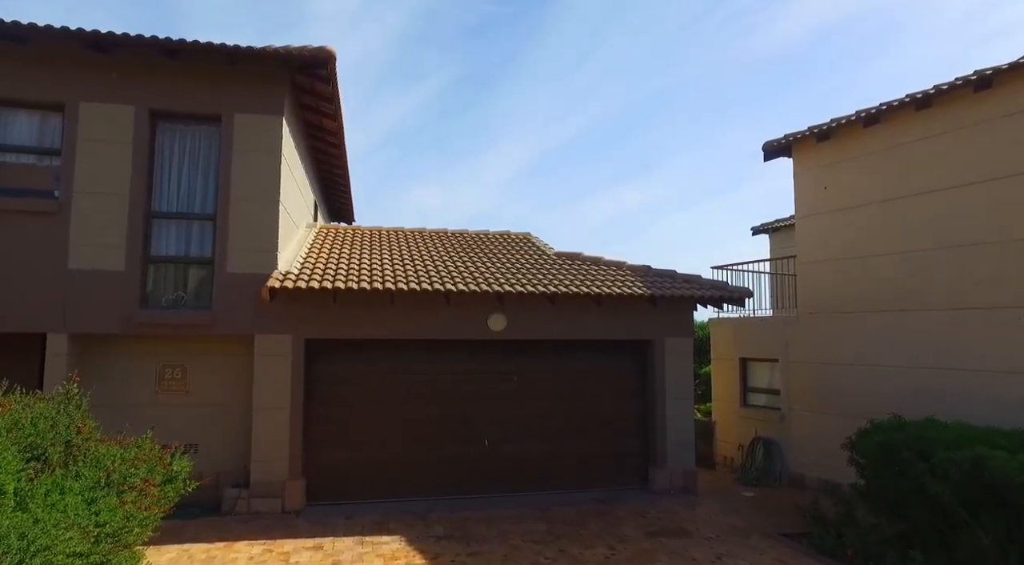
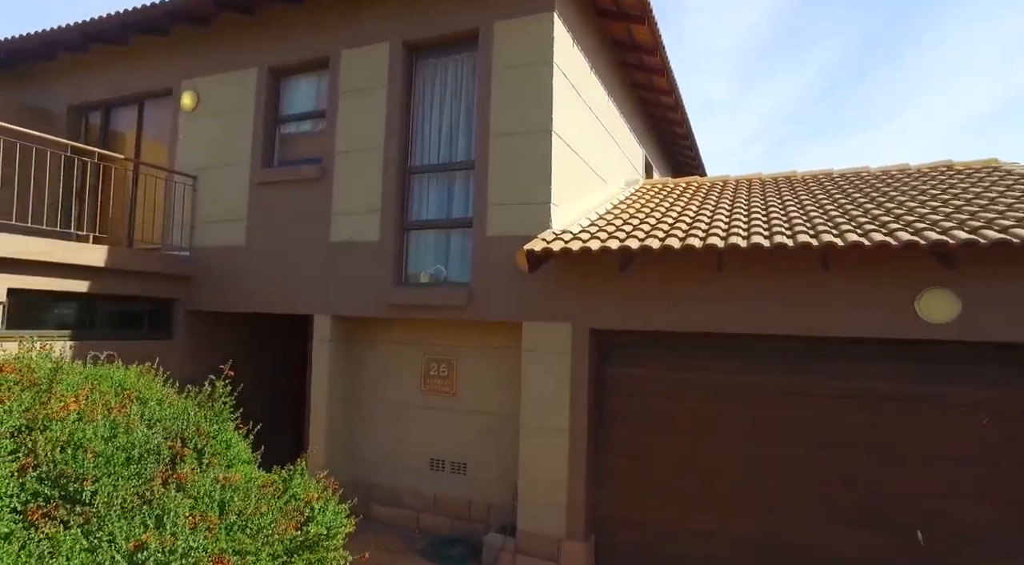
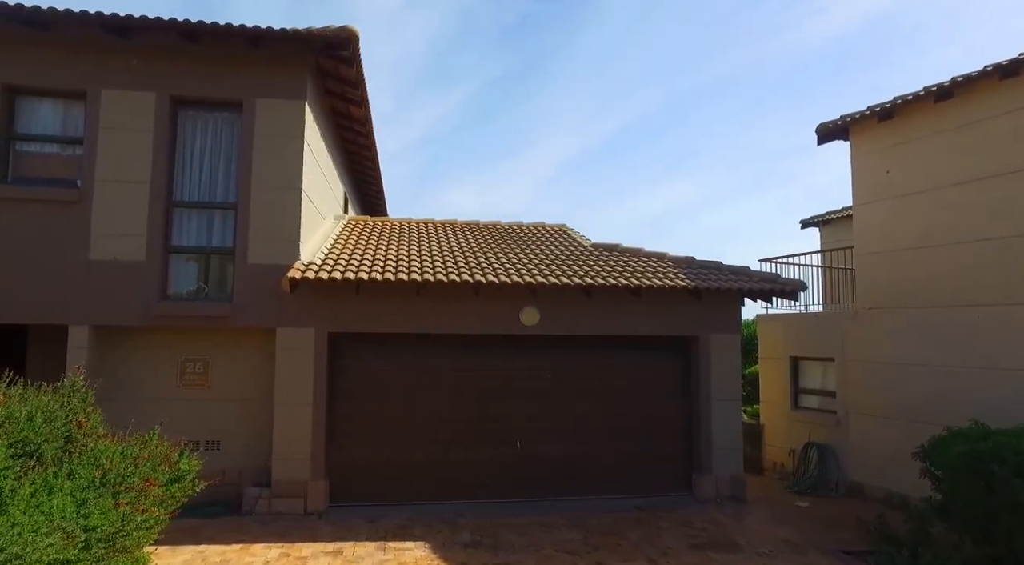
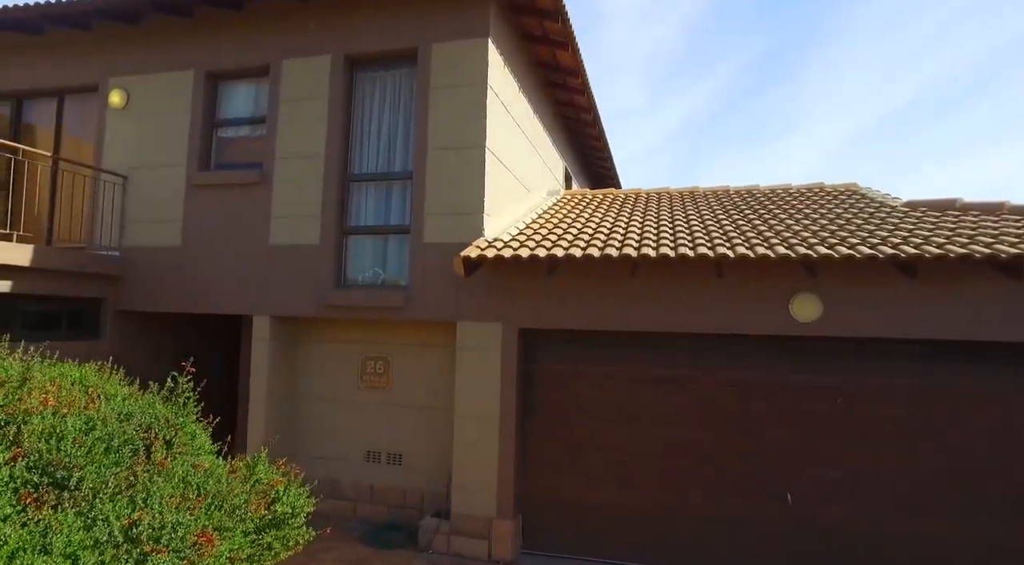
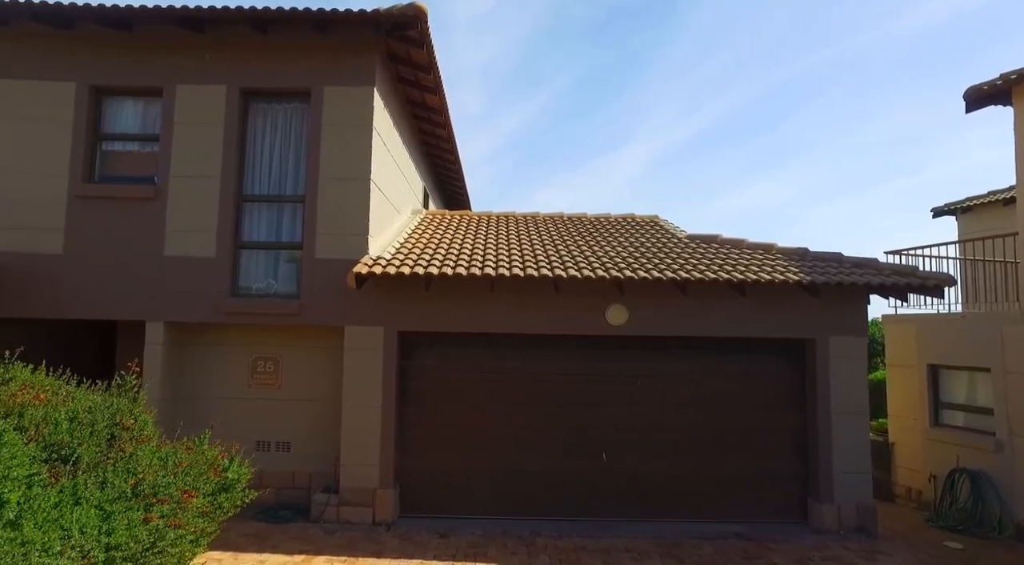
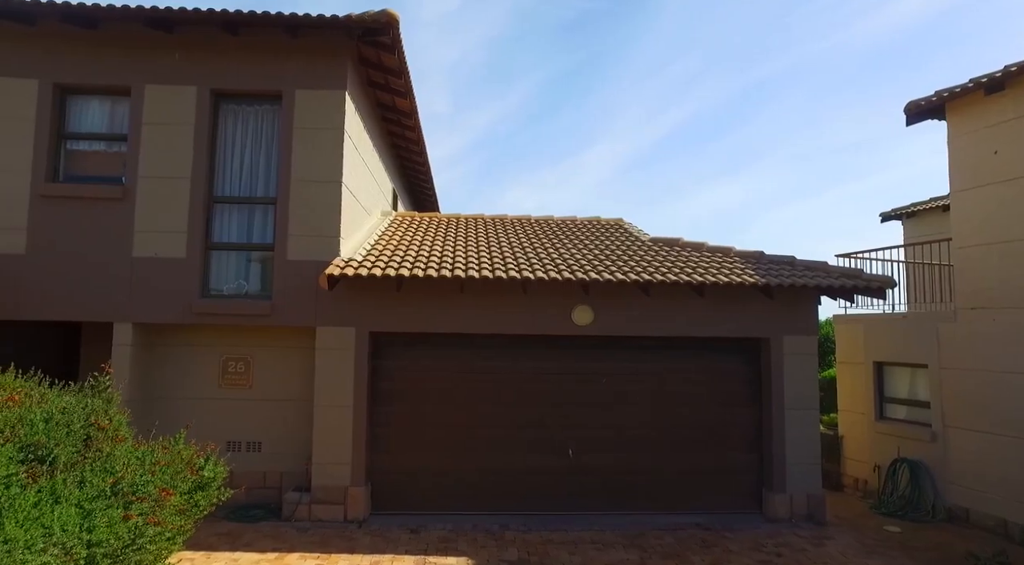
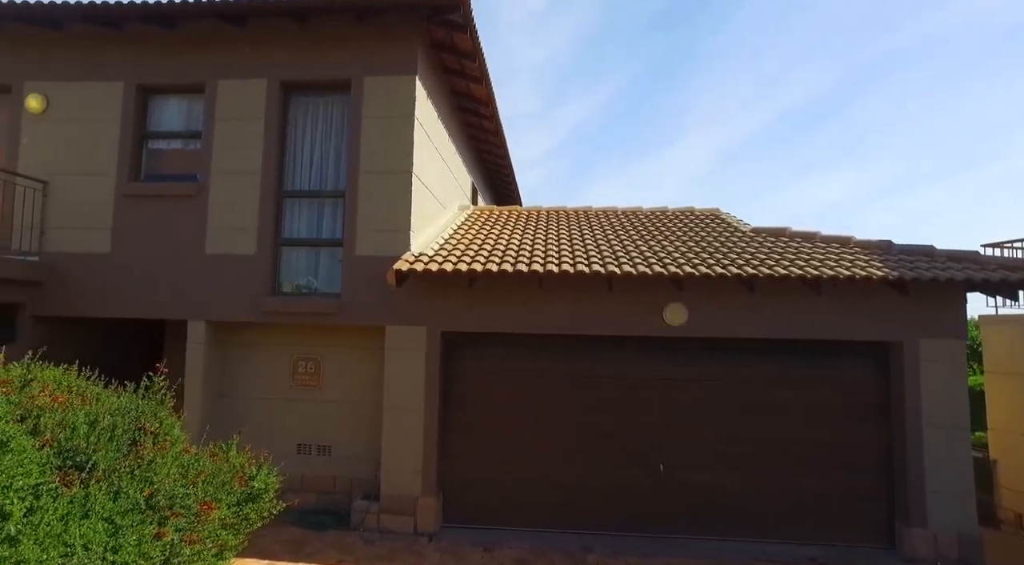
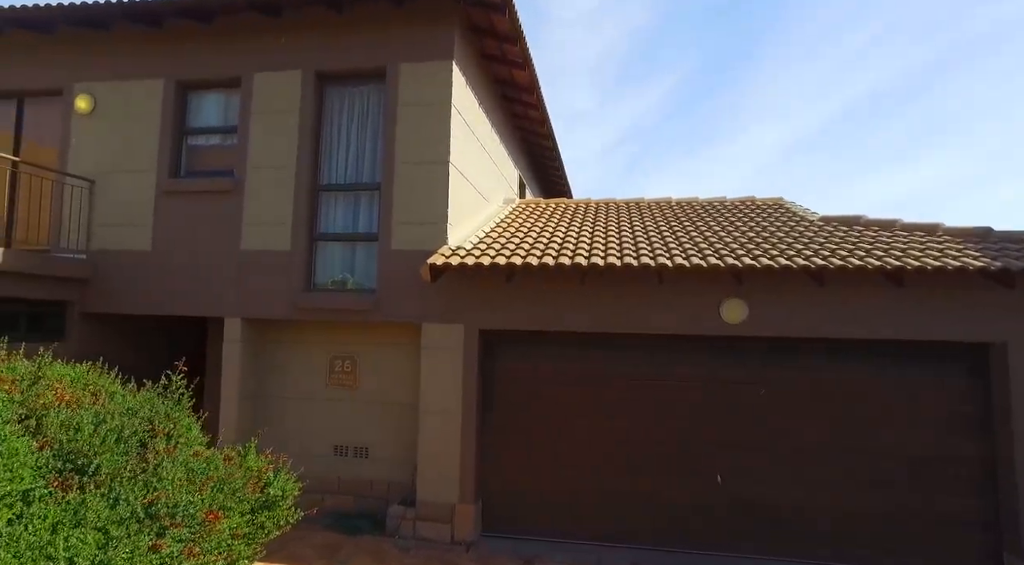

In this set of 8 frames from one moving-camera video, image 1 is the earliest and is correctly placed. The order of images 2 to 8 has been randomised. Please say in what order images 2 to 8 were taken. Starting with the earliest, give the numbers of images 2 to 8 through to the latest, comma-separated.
3, 6, 5, 7, 8, 4, 2
